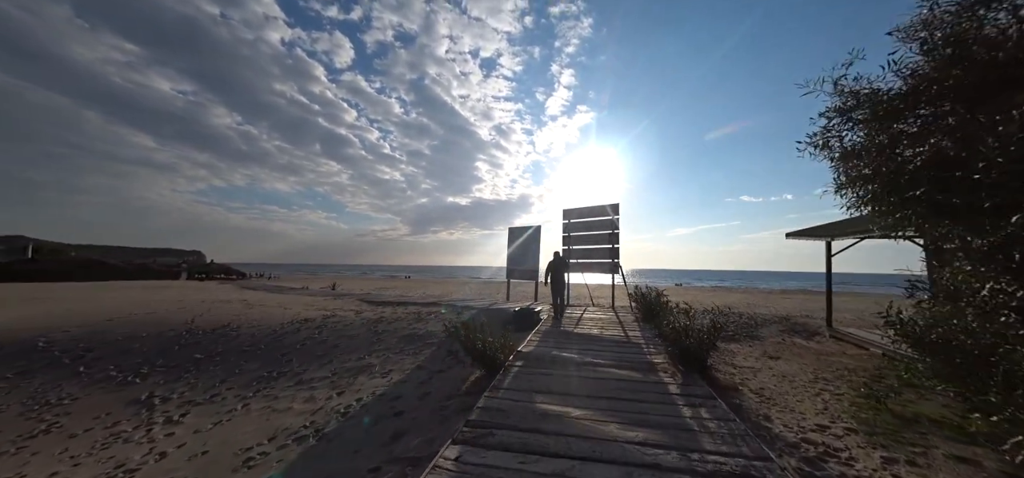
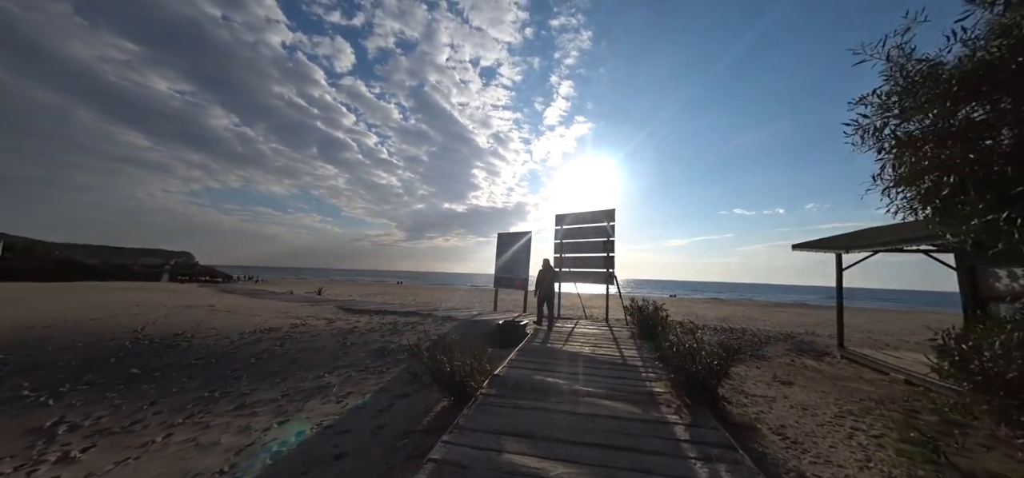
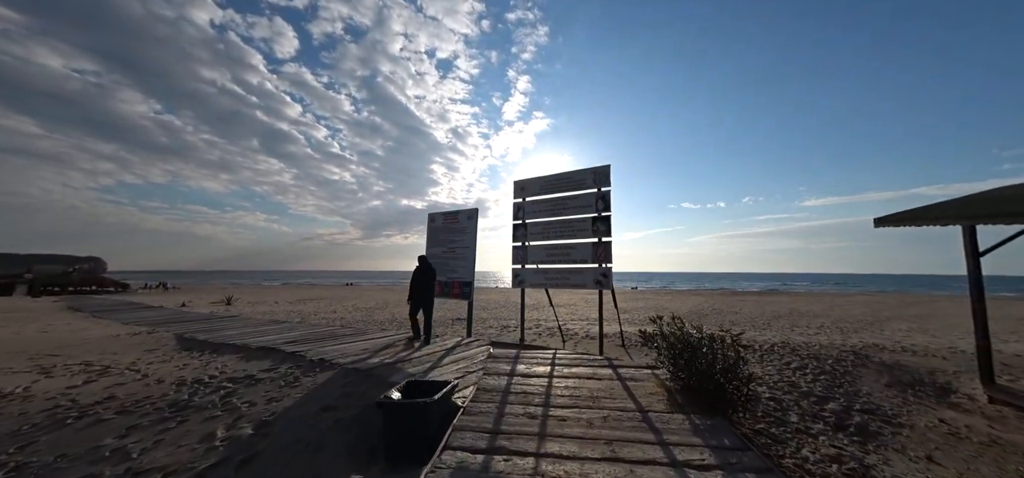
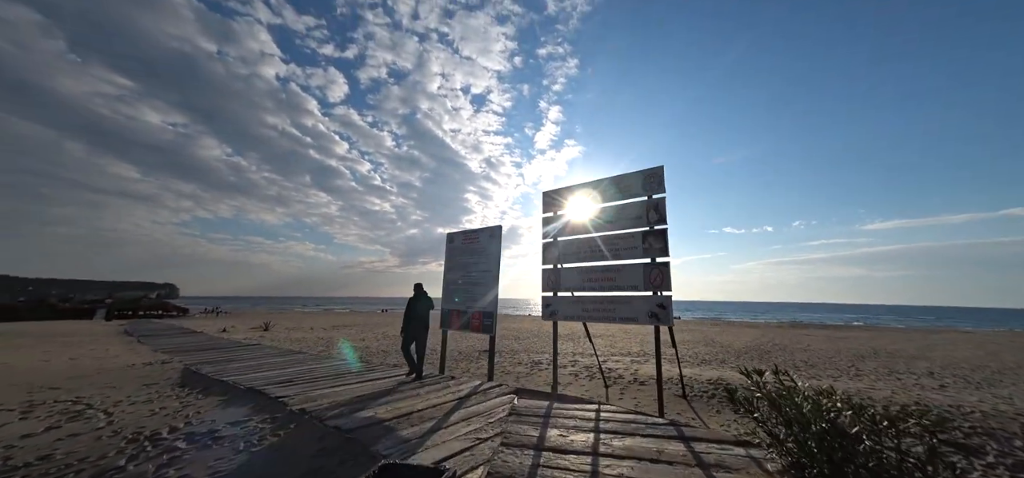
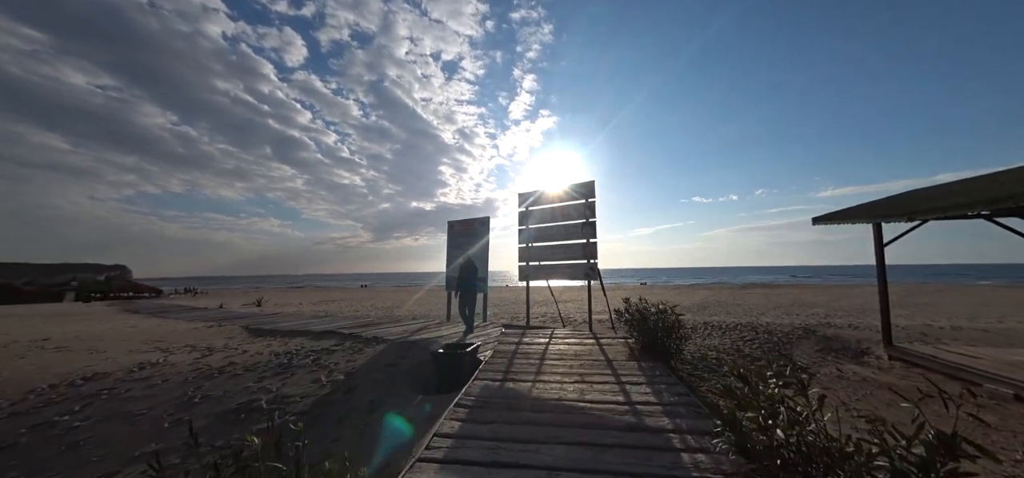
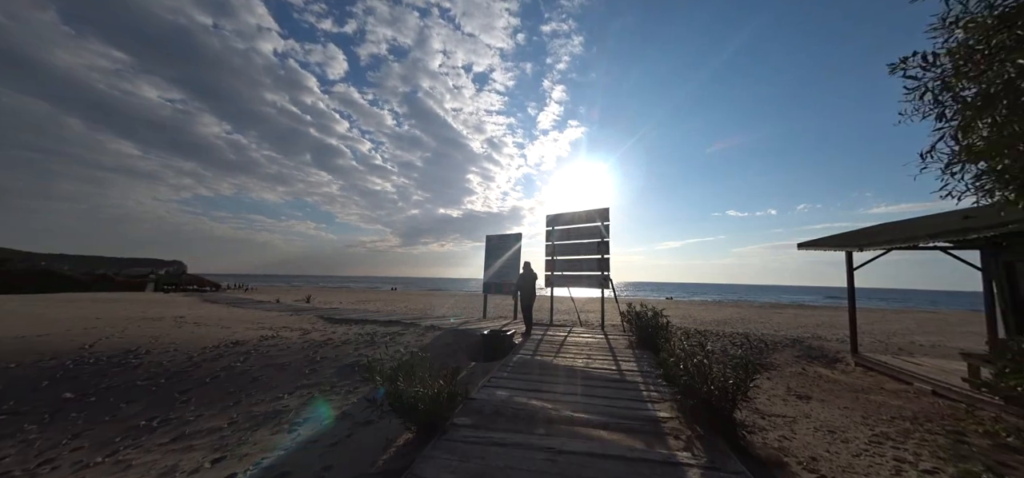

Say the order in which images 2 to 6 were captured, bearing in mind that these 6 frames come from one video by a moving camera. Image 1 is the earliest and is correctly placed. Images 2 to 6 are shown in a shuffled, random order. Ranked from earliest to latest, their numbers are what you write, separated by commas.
2, 6, 5, 3, 4
